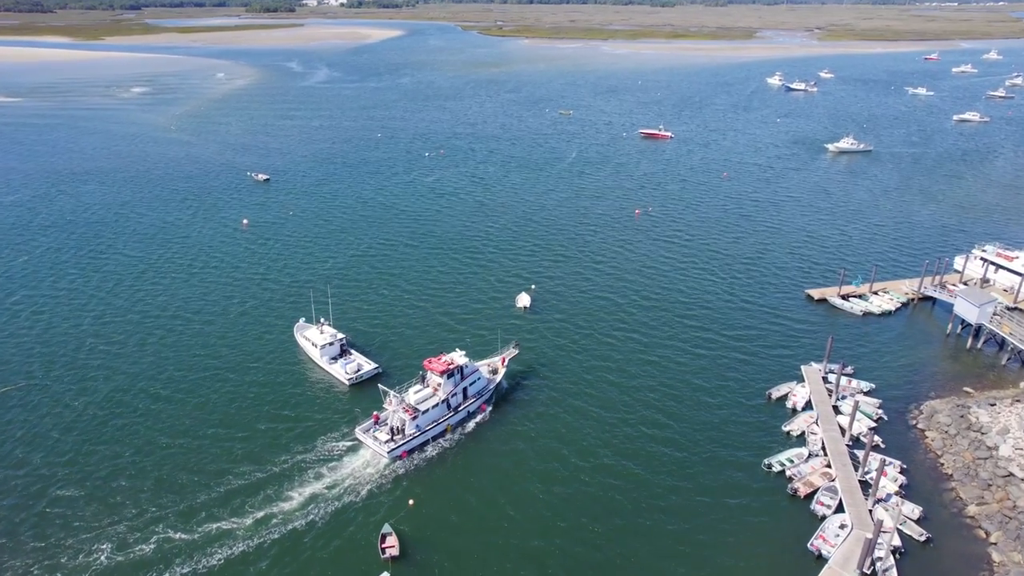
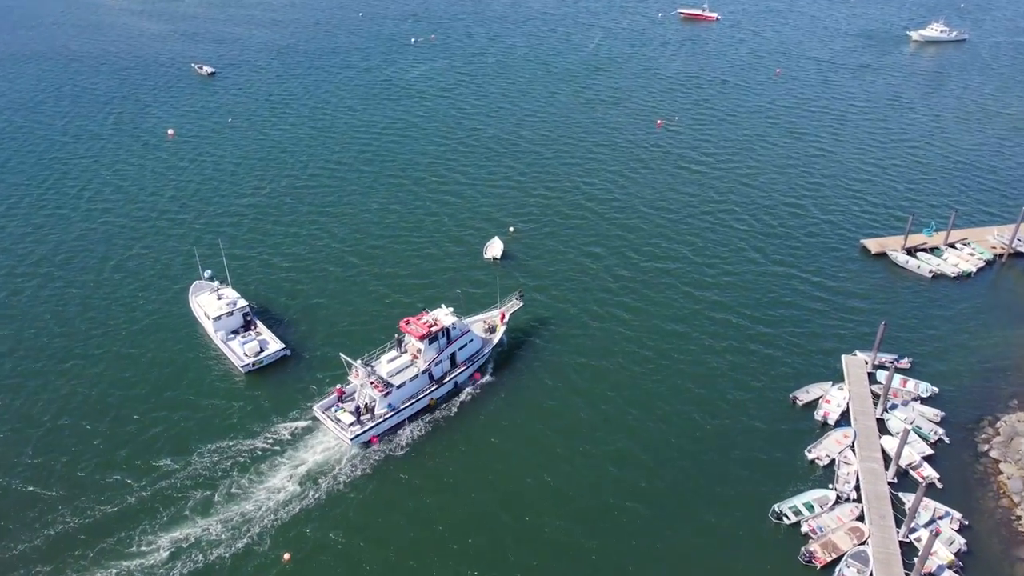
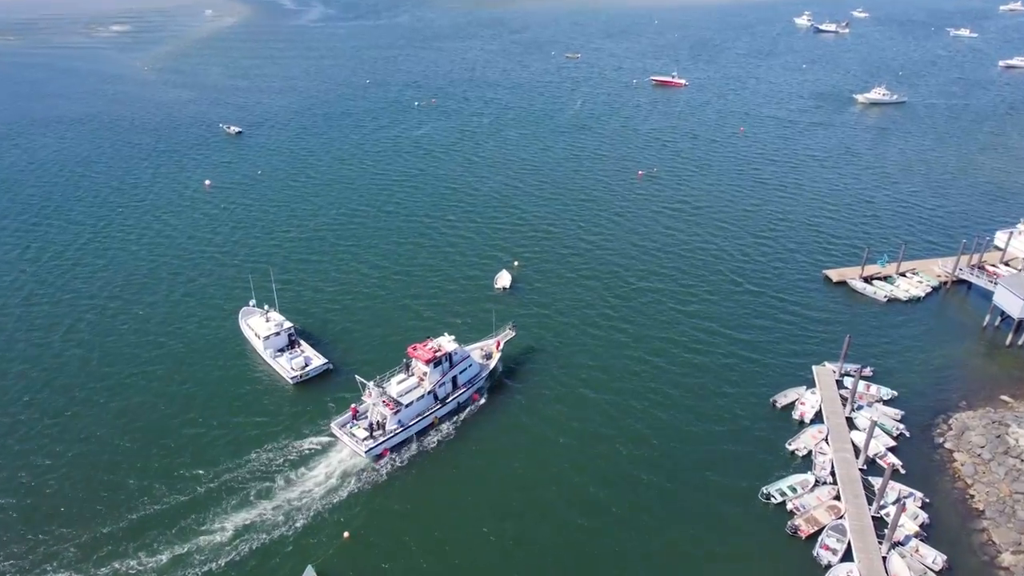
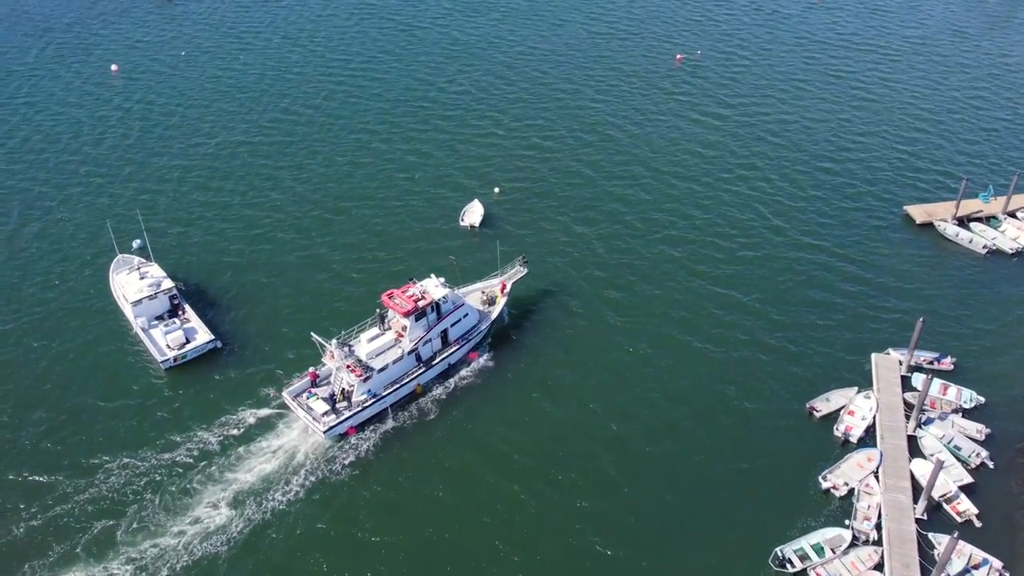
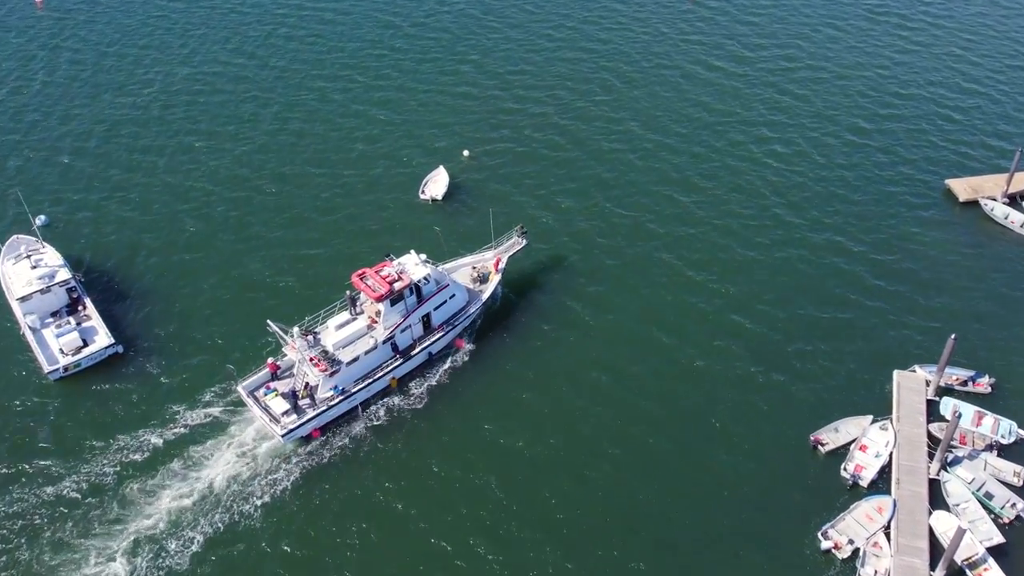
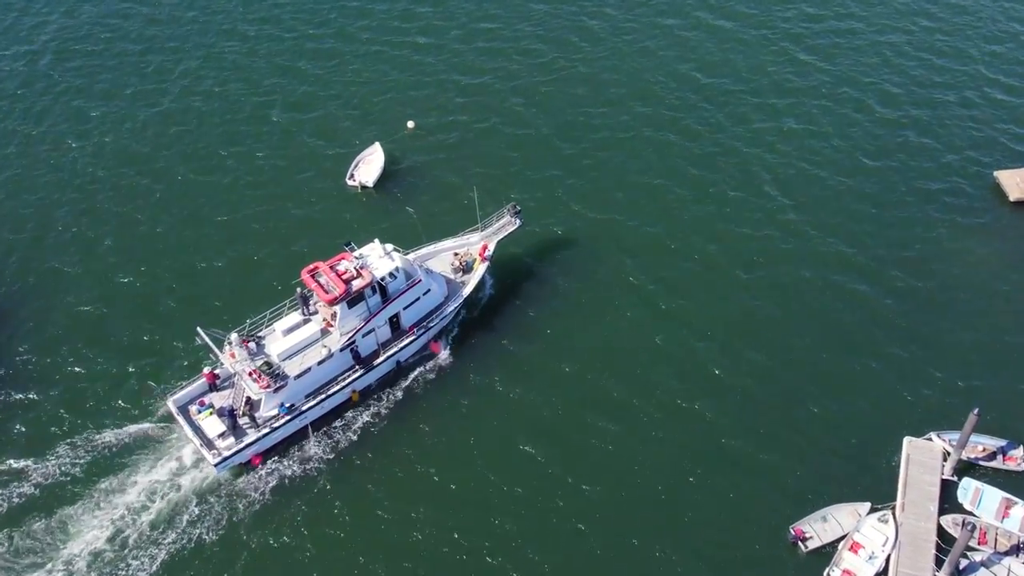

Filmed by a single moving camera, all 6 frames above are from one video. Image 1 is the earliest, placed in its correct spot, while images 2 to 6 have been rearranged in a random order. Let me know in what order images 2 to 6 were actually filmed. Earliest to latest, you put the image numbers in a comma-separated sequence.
3, 2, 4, 5, 6
